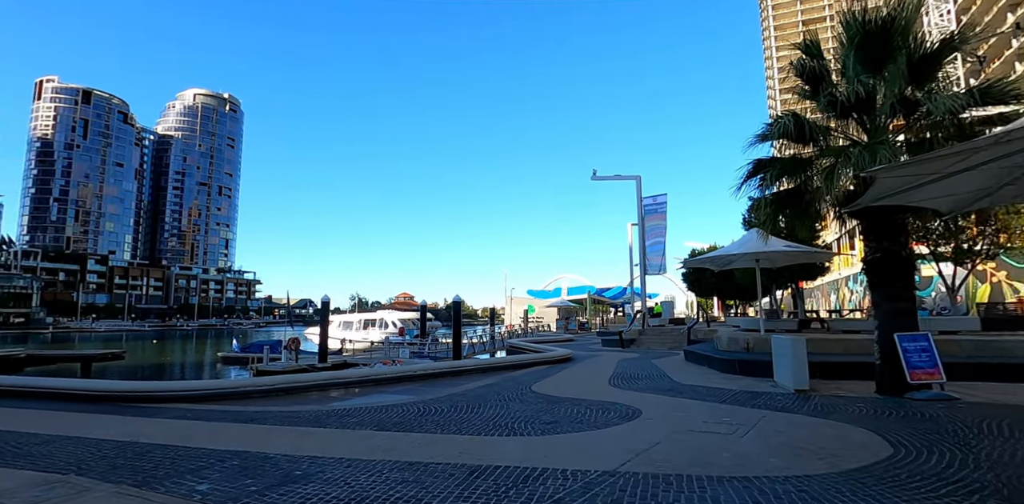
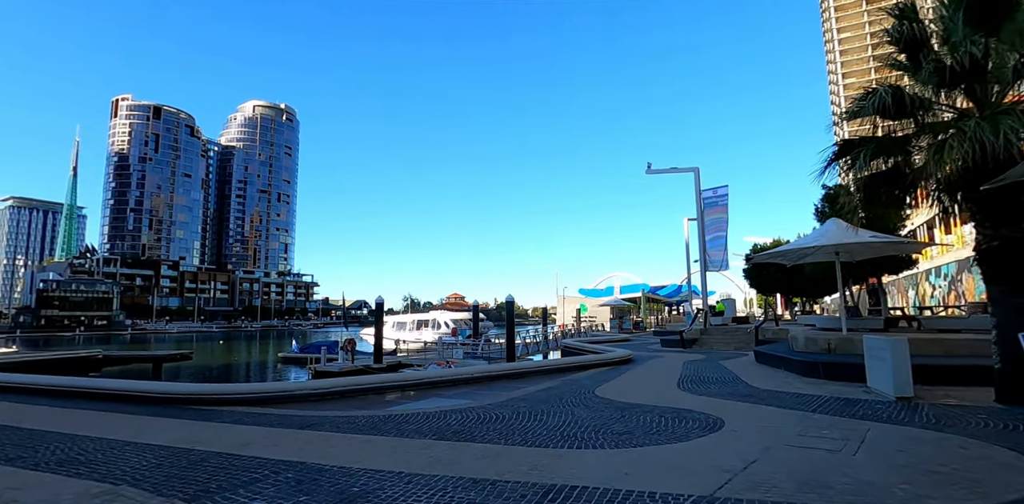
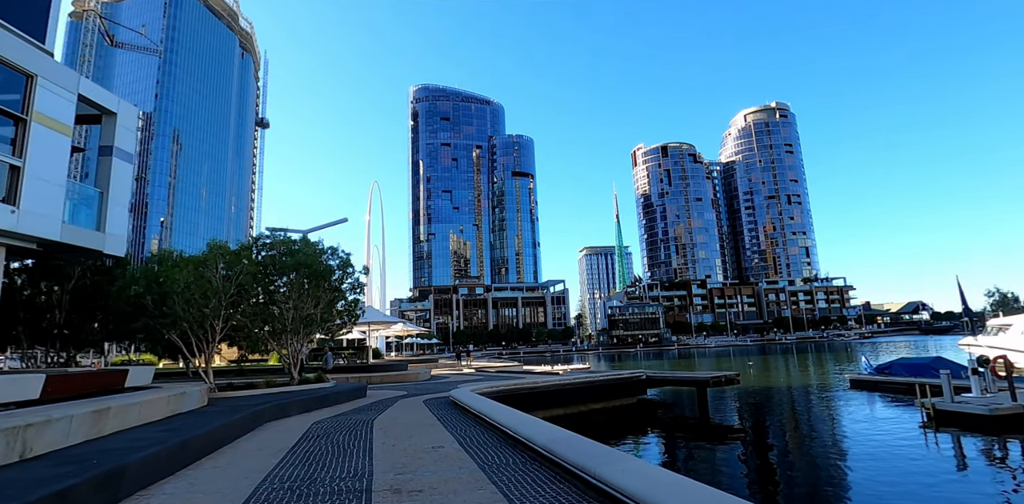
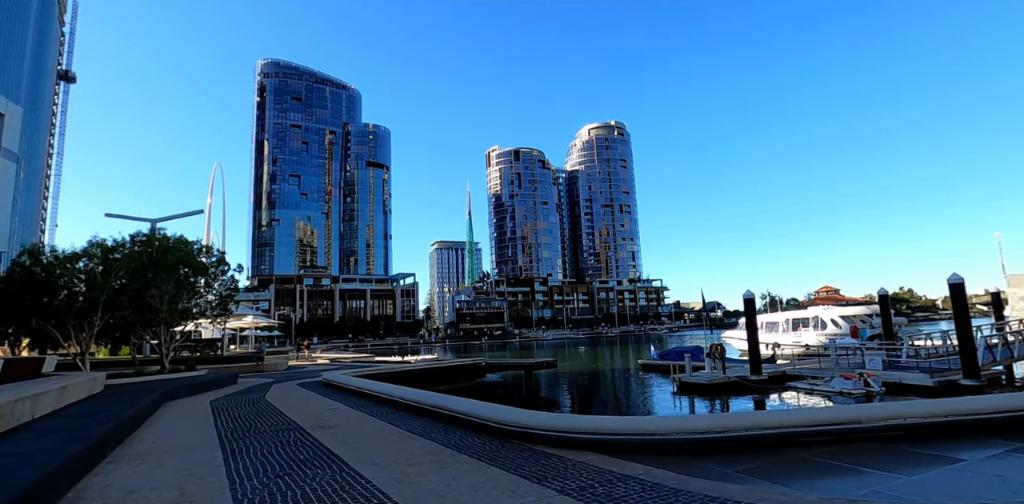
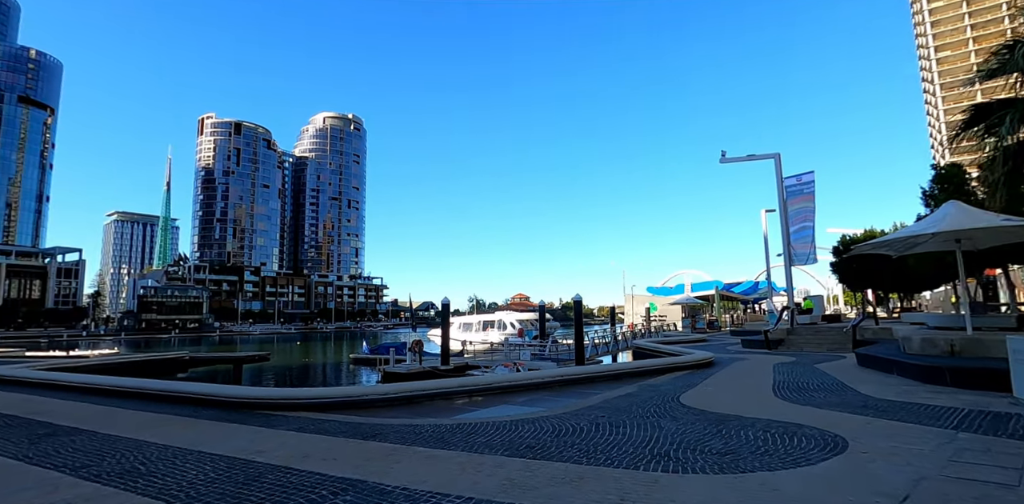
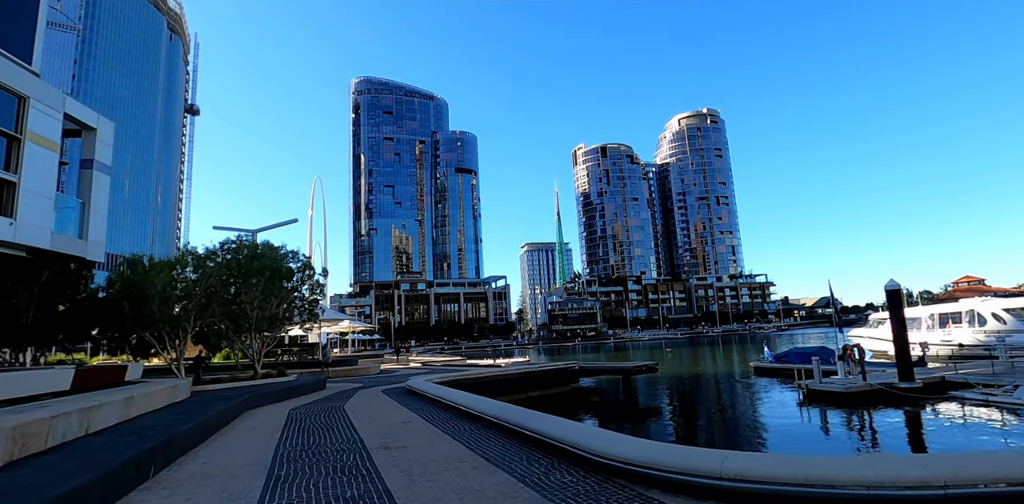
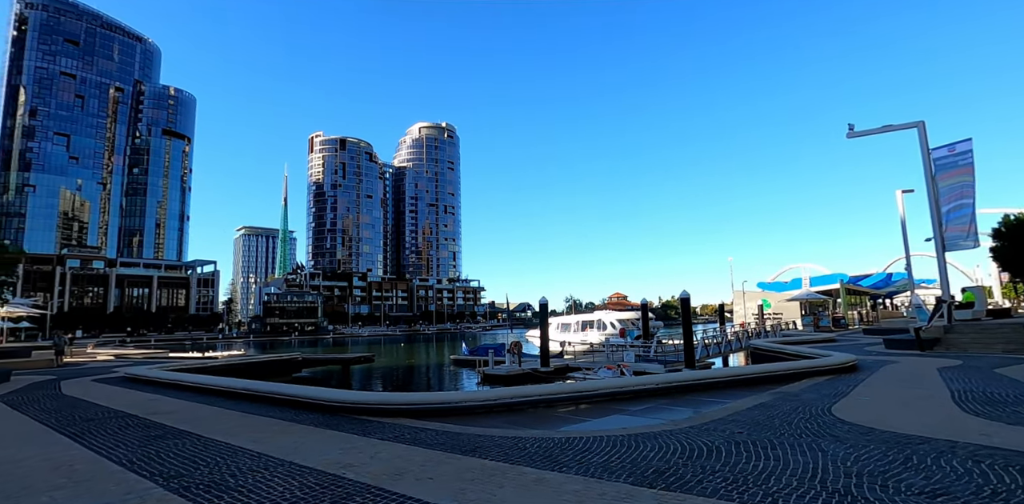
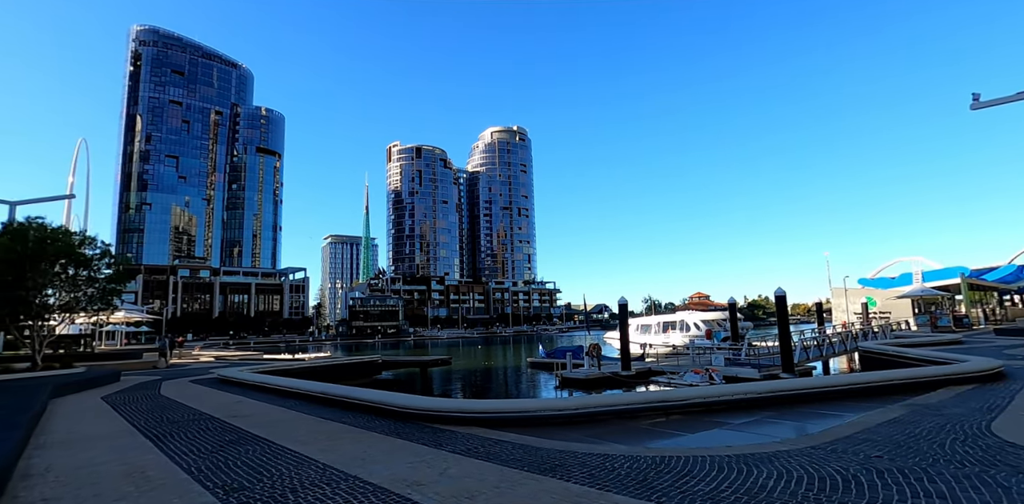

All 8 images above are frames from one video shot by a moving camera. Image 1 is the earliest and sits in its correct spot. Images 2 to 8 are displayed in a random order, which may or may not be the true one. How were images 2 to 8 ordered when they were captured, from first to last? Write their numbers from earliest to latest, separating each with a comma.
2, 5, 7, 8, 4, 6, 3
